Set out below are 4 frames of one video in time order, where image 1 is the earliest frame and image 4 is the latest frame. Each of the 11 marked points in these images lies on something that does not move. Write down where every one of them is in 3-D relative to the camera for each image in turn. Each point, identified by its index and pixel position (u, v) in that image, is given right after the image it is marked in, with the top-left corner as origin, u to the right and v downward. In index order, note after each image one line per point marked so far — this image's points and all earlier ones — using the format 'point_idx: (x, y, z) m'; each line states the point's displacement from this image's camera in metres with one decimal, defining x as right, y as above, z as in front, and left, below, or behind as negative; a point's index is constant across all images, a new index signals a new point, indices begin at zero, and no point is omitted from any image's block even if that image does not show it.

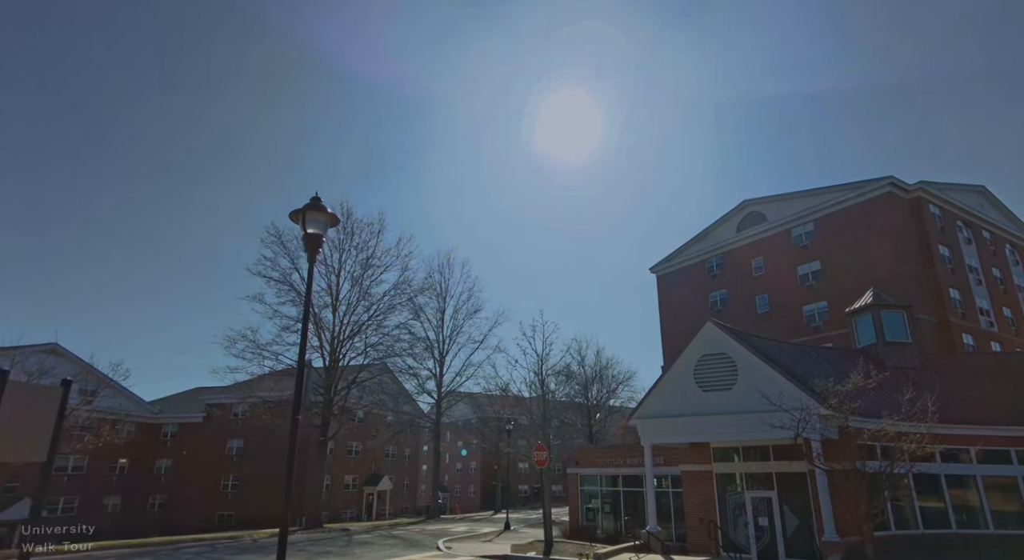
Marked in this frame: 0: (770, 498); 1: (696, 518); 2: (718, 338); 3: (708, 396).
0: (+7.2, -6.1, +15.5) m
1: (+5.5, -7.1, +16.6) m
2: (+5.8, -1.6, +15.4) m
3: (+5.4, -3.2, +15.1) m
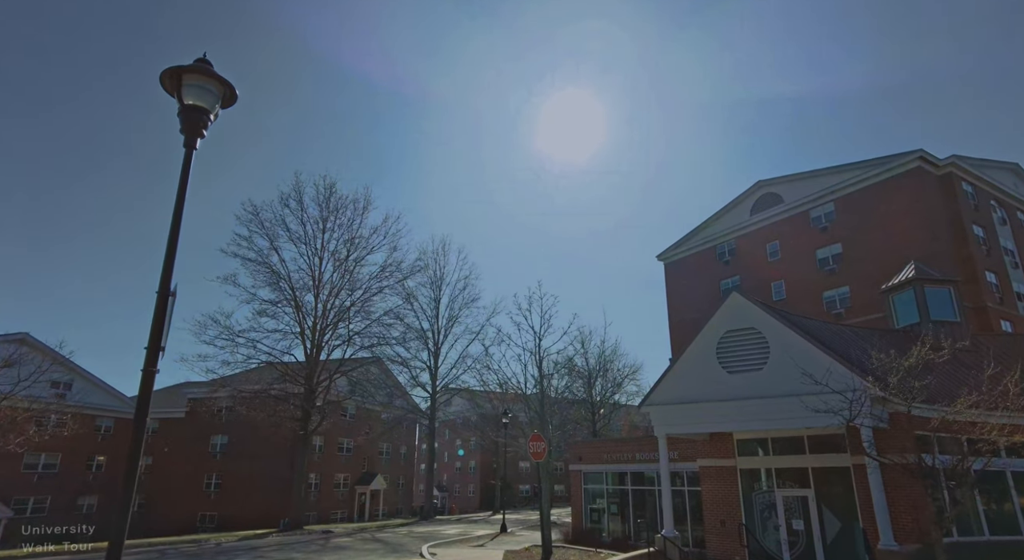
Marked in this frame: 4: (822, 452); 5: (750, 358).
0: (+7.0, -5.2, +13.3) m
1: (+5.3, -6.2, +14.4) m
2: (+5.6, -0.7, +13.2) m
3: (+5.2, -2.3, +12.9) m
4: (+7.4, -4.1, +13.2) m
5: (+5.5, -1.8, +12.9) m
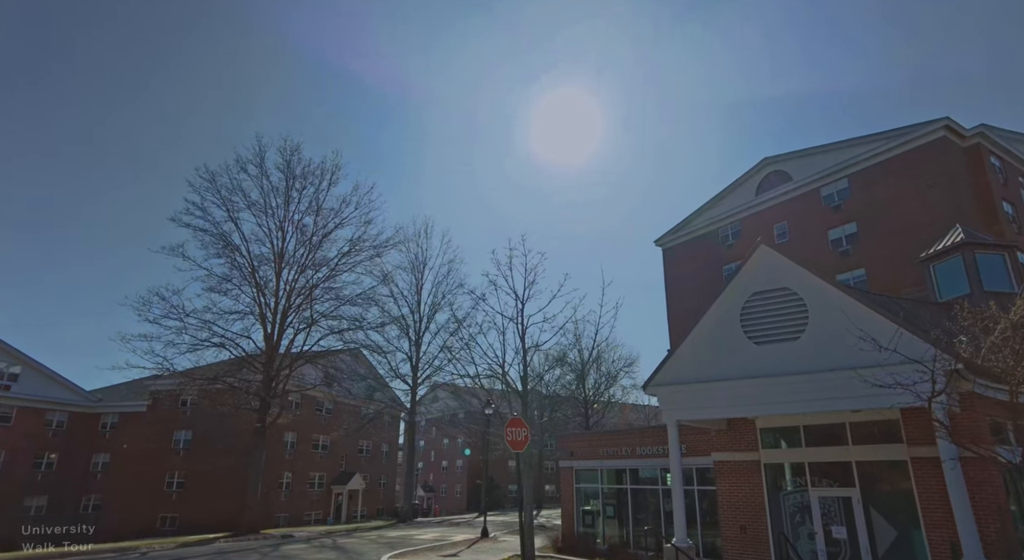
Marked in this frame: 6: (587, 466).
0: (+6.5, -4.3, +10.8) m
1: (+4.8, -5.3, +11.9) m
2: (+5.1, +0.3, +10.7) m
3: (+4.7, -1.3, +10.4) m
4: (+6.9, -3.1, +10.7) m
5: (+5.0, -0.8, +10.3) m
6: (+2.5, -6.2, +18.6) m
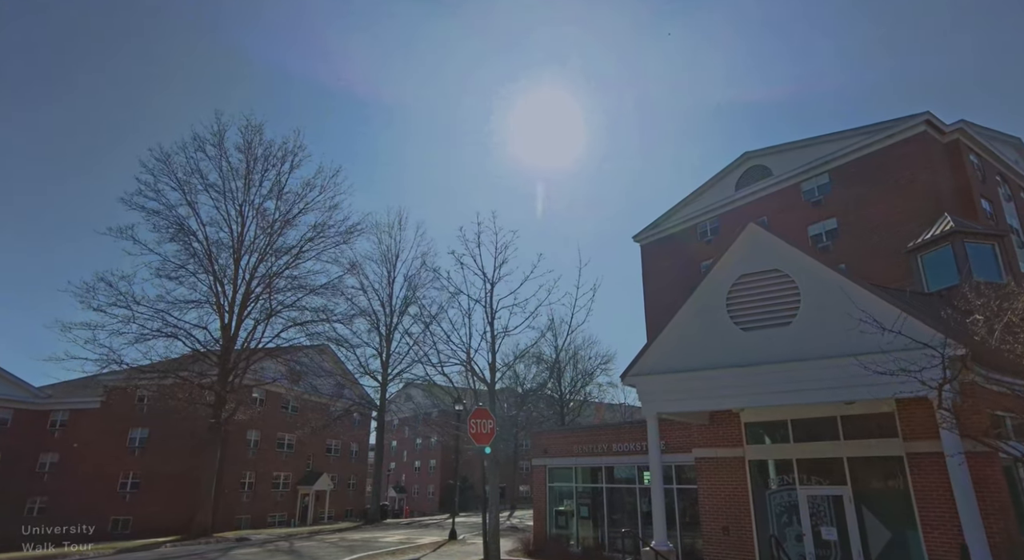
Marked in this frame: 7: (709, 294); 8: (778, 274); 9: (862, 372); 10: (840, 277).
0: (+5.9, -3.9, +10.1) m
1: (+4.1, -4.9, +11.1) m
2: (+4.6, +0.6, +9.9) m
3: (+4.1, -1.0, +9.6) m
4: (+6.3, -2.8, +10.0) m
5: (+4.5, -0.5, +9.5) m
6: (+1.5, -5.9, +17.7) m
7: (+3.6, -0.3, +10.3) m
8: (+4.6, +0.1, +9.7) m
9: (+5.1, -1.4, +8.3) m
10: (+5.2, +0.1, +8.9) m
